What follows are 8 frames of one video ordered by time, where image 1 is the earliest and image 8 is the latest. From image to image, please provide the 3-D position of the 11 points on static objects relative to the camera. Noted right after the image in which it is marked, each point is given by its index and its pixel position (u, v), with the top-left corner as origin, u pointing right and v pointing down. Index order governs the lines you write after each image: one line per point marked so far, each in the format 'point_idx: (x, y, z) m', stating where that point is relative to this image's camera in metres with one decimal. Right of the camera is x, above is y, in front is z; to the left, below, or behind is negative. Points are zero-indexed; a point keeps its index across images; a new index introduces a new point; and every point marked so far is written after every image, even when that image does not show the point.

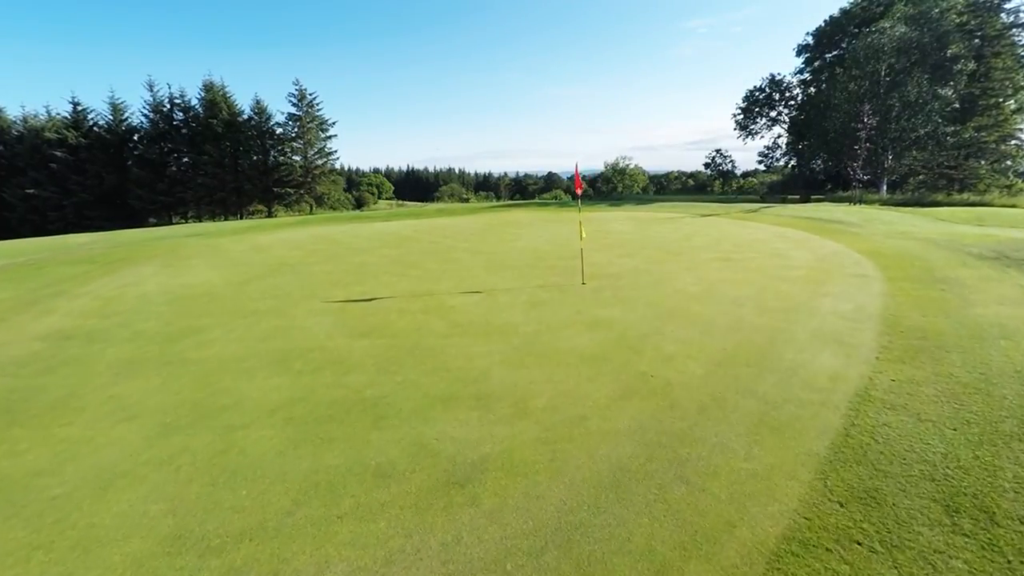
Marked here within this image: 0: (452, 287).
0: (-0.8, 0.0, +5.8) m
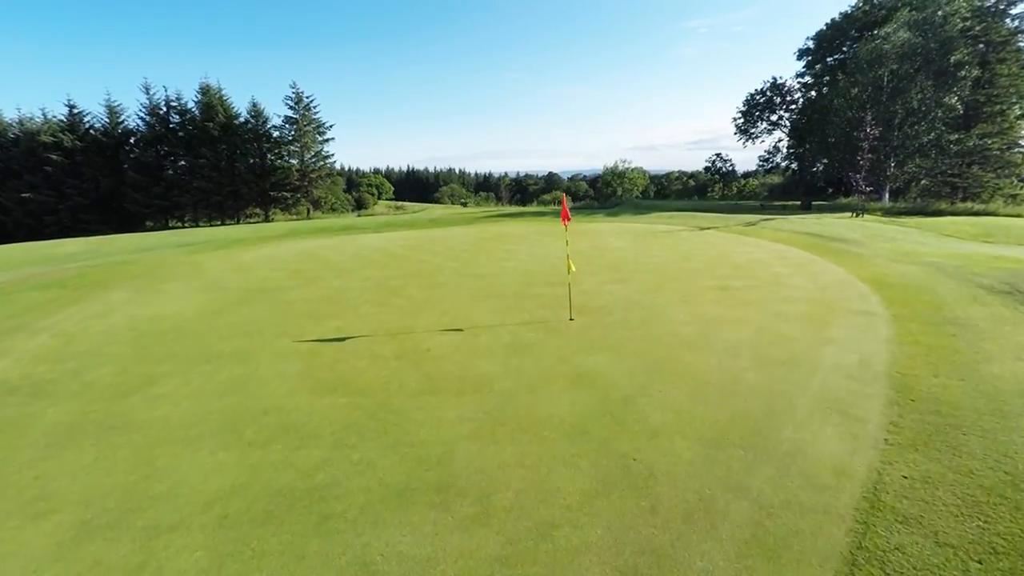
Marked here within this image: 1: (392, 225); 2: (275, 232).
0: (-1.0, -0.4, +5.5) m
1: (-4.3, +2.2, +16.5) m
2: (-9.4, +2.2, +18.3) m
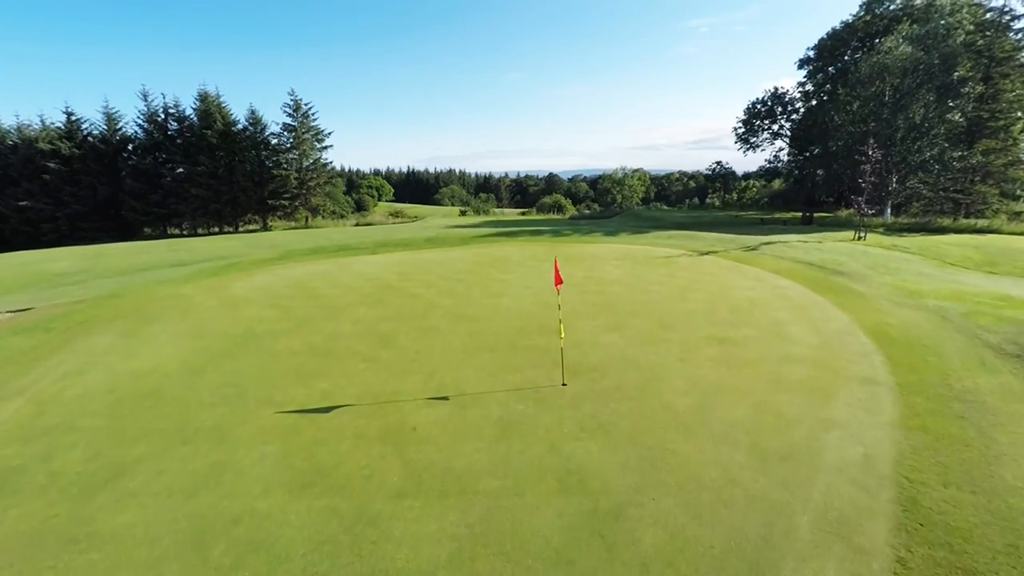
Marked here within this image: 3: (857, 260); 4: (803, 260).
0: (-1.1, -1.2, +5.3) m
1: (-4.4, +1.5, +16.3) m
2: (-9.5, +1.4, +18.1) m
3: (+8.3, +0.6, +11.0) m
4: (+7.2, +0.7, +11.3) m
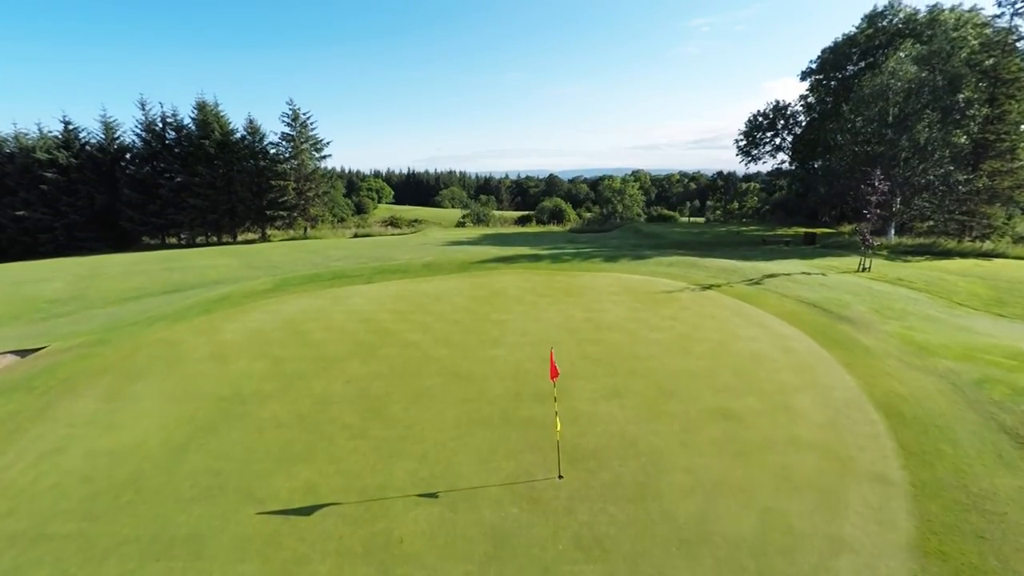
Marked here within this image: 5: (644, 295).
0: (-1.1, -2.1, +5.1) m
1: (-4.5, +0.6, +16.1) m
2: (-9.6, +0.5, +17.9) m
3: (+8.3, -0.3, +10.7) m
4: (+7.2, -0.3, +11.1) m
5: (+3.6, -0.2, +12.2) m
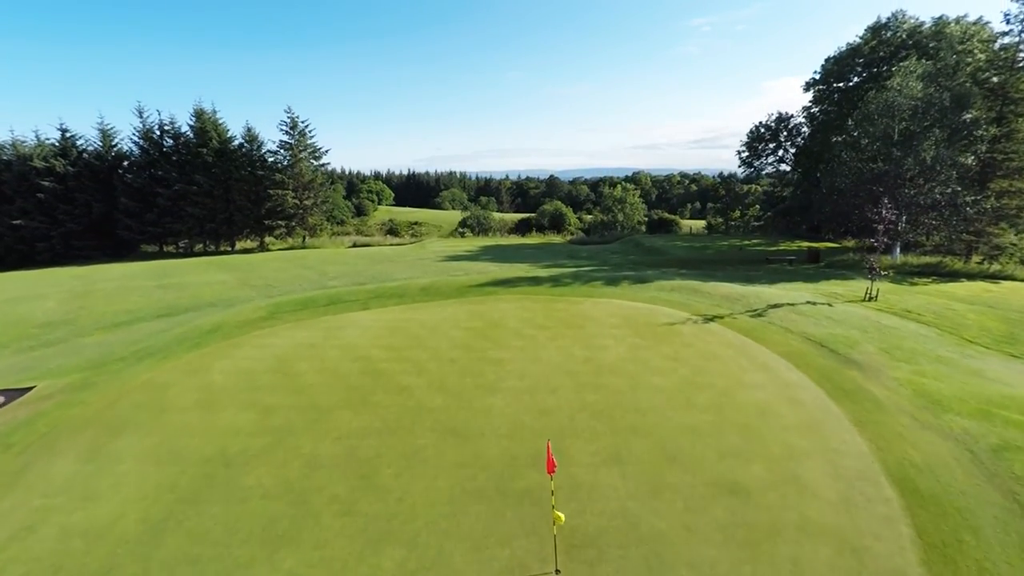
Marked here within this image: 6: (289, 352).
0: (-1.2, -3.0, +4.8) m
1: (-4.5, -0.3, +15.8) m
2: (-9.6, -0.4, +17.6) m
3: (+8.2, -1.2, +10.4) m
4: (+7.1, -1.1, +10.8) m
5: (+3.5, -1.0, +11.9) m
6: (-5.4, -1.5, +10.9) m
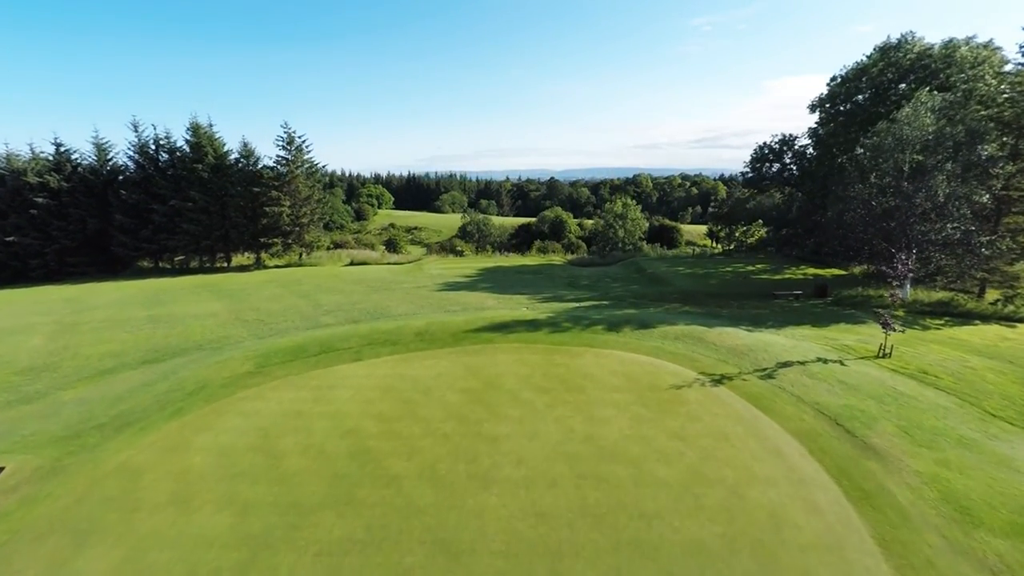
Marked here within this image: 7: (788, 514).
0: (-1.3, -4.5, +4.3) m
1: (-4.6, -1.8, +15.2) m
2: (-9.7, -1.9, +17.1) m
3: (+8.1, -2.7, +9.9) m
4: (+7.0, -2.6, +10.2) m
5: (+3.4, -2.6, +11.3) m
6: (-5.4, -3.1, +10.4) m
7: (+4.4, -3.5, +7.1) m
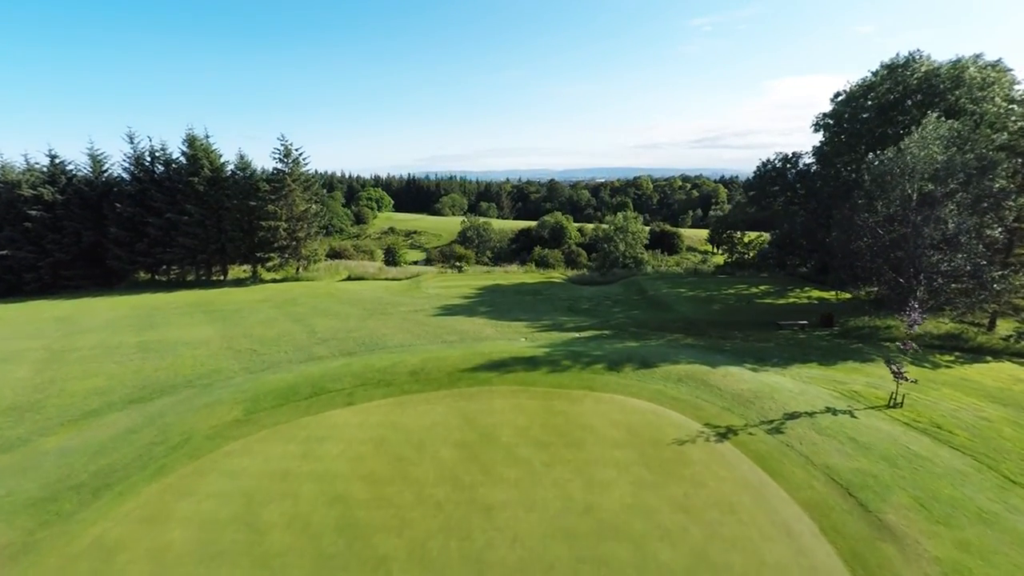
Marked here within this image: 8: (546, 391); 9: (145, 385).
0: (-1.4, -5.8, +3.8) m
1: (-4.7, -3.0, +14.8) m
2: (-9.8, -3.1, +16.6) m
3: (+8.1, -3.9, +9.4) m
4: (+7.0, -3.9, +9.8) m
5: (+3.3, -3.8, +10.9) m
6: (-5.5, -4.3, +9.9) m
7: (+4.3, -4.8, +6.7) m
8: (+1.0, -3.1, +13.7) m
9: (-13.2, -3.5, +16.4) m
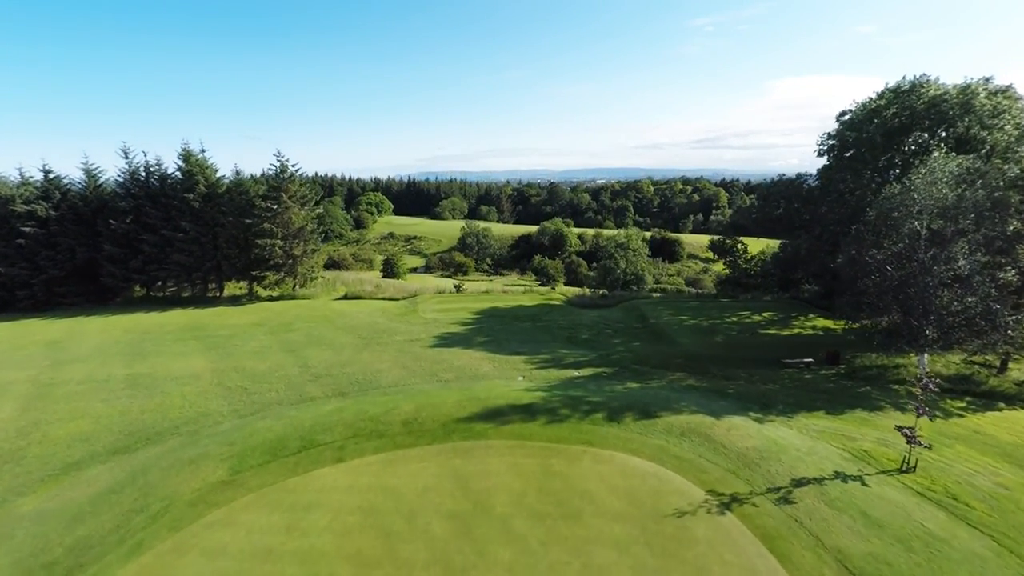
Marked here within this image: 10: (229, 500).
0: (-1.5, -7.3, +3.3) m
1: (-4.8, -4.5, +14.3) m
2: (-9.9, -4.6, +16.2) m
3: (+7.9, -5.5, +8.9) m
4: (+6.8, -5.4, +9.2) m
5: (+3.2, -5.3, +10.3) m
6: (-5.6, -5.8, +9.4) m
7: (+4.2, -6.3, +6.2) m
8: (+0.9, -4.6, +13.2) m
9: (-13.3, -4.9, +15.9) m
10: (-7.2, -5.4, +11.6) m
